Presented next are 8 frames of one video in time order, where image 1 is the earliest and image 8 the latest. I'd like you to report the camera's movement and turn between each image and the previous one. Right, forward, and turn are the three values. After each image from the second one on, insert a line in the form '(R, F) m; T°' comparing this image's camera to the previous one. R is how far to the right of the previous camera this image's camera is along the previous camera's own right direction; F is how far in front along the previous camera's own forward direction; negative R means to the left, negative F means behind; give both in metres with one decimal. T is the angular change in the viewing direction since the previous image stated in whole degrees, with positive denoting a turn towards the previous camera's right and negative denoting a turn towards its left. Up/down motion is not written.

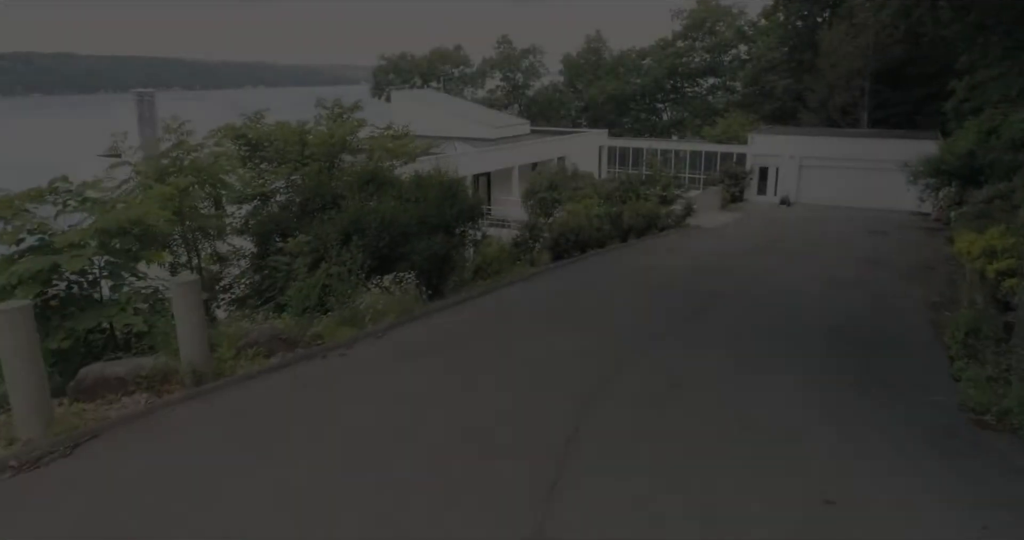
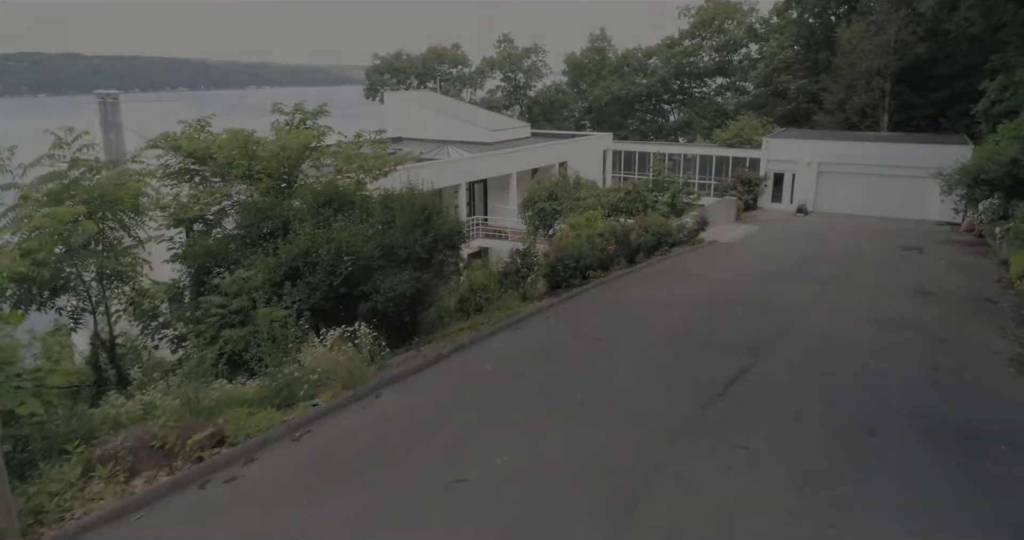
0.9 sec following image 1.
(+0.2, +2.0) m; 0°
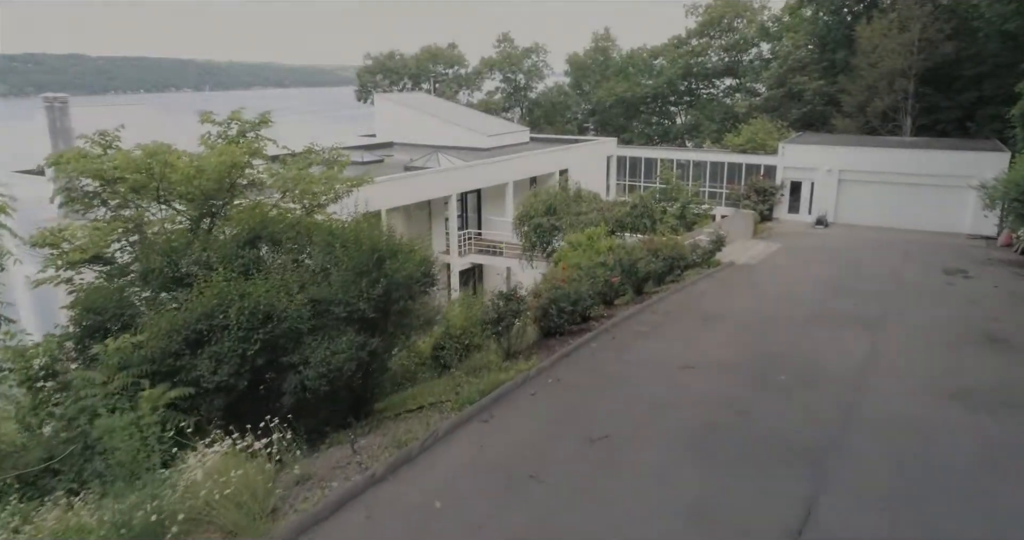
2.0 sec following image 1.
(+0.3, +2.2) m; 0°
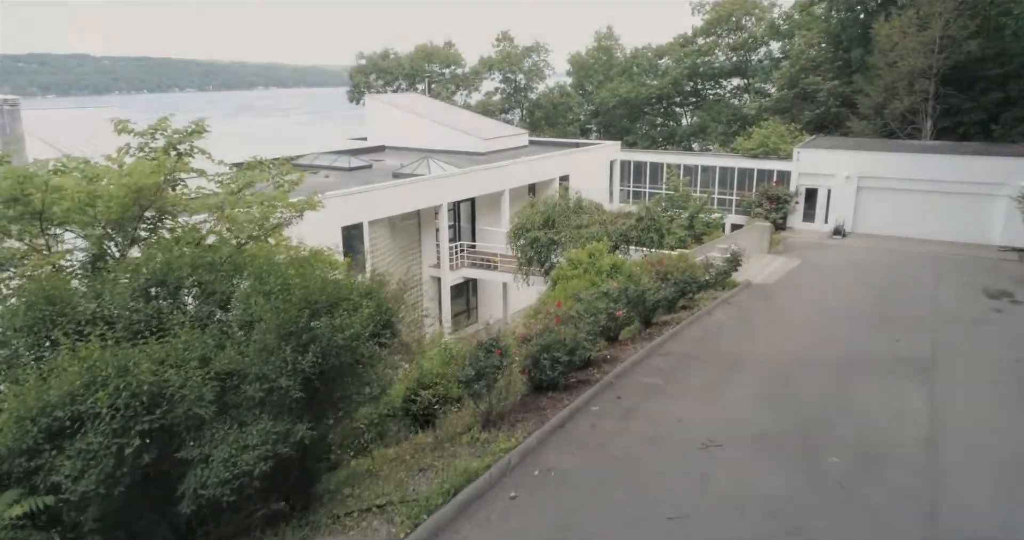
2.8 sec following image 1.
(+0.2, +1.7) m; 0°
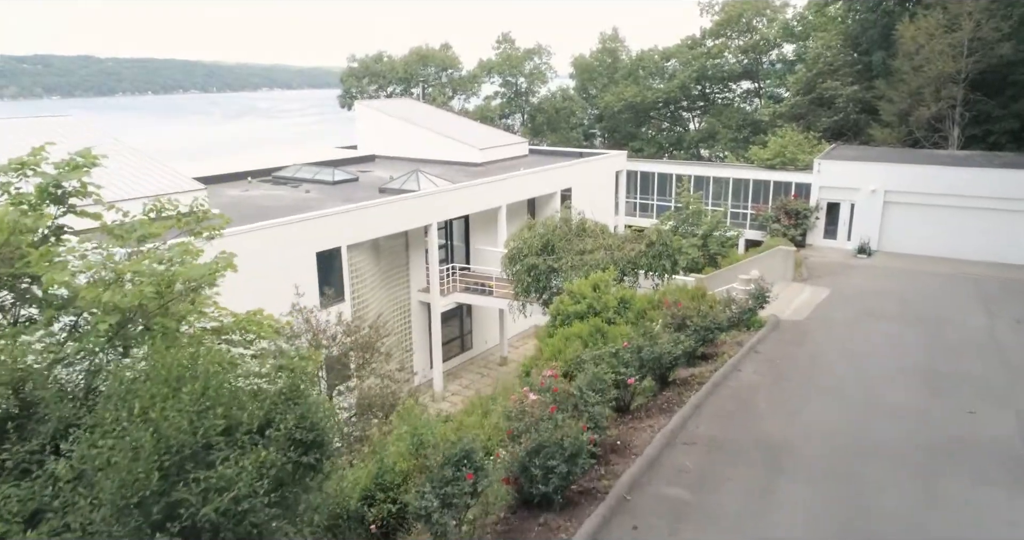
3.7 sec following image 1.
(+0.2, +2.0) m; 0°
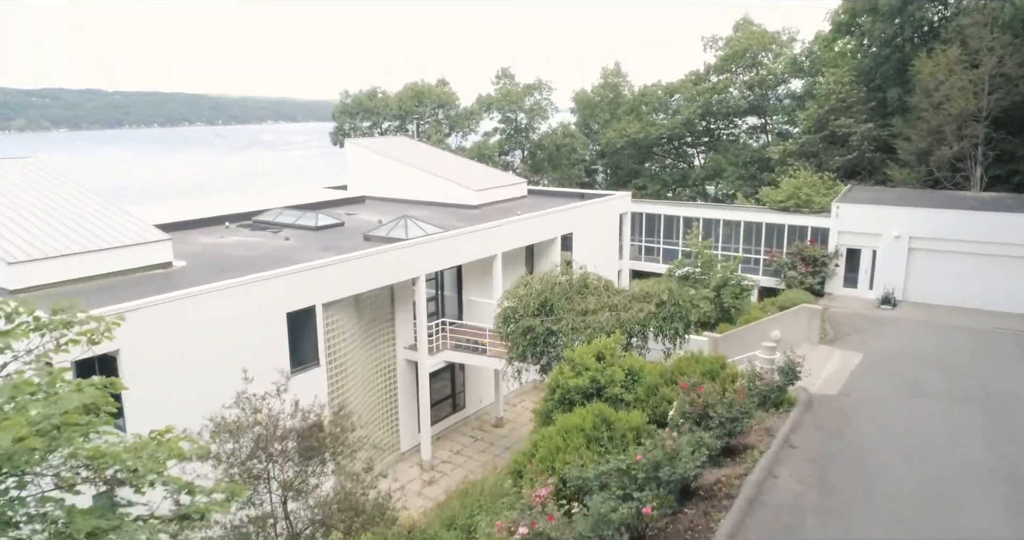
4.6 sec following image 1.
(+0.2, +1.7) m; 0°
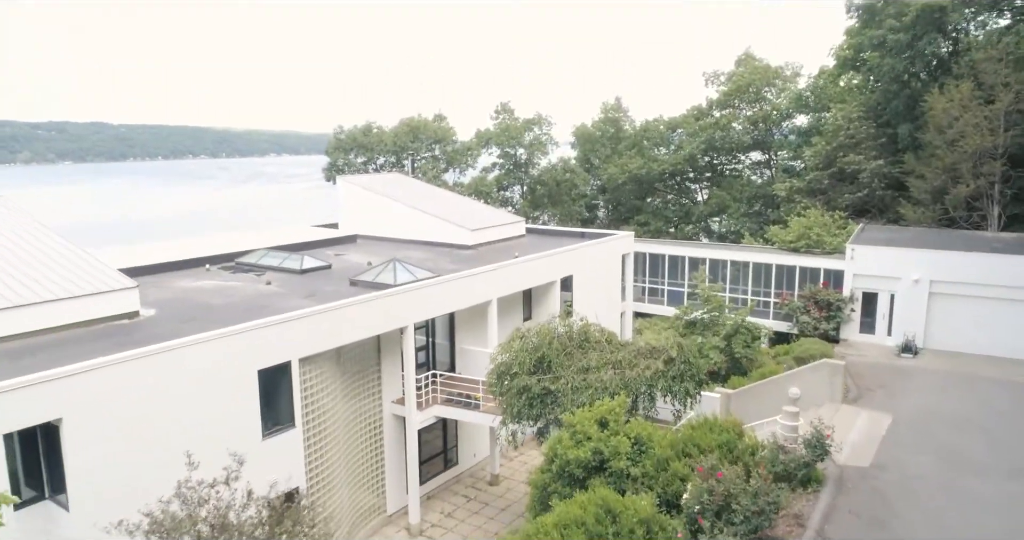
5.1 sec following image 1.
(+0.1, +1.3) m; 0°
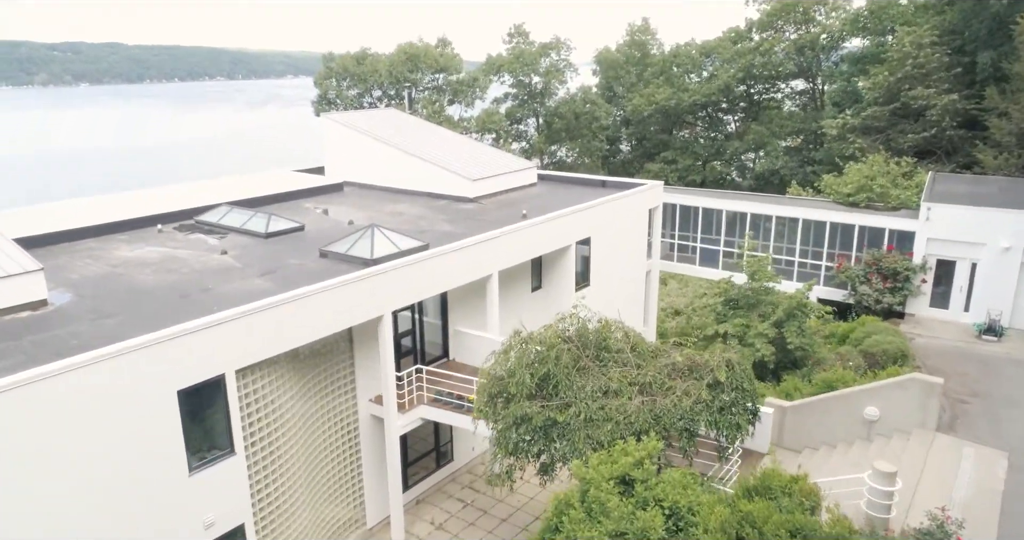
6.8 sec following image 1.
(+0.3, +3.5) m; -2°
